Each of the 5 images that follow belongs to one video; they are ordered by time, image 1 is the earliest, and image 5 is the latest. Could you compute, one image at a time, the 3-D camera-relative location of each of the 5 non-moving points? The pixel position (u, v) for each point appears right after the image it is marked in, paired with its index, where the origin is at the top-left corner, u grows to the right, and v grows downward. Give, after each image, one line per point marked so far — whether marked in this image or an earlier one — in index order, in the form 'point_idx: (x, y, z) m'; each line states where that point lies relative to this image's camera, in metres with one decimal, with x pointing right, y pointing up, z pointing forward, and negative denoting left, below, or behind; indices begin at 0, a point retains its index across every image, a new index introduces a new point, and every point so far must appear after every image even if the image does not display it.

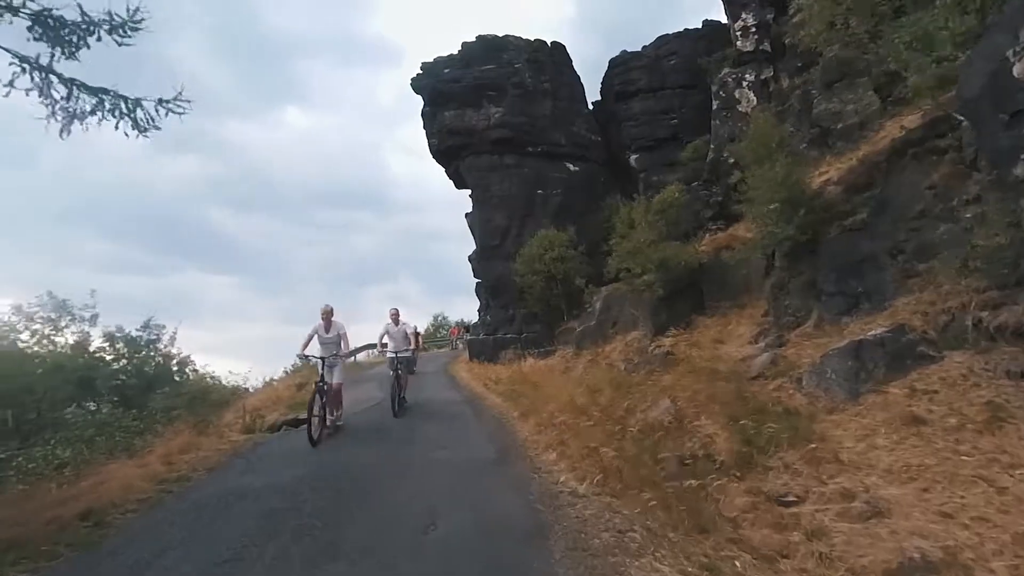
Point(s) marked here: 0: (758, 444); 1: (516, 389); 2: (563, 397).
0: (+2.5, -1.6, +7.8) m
1: (+0.1, -2.3, +17.6) m
2: (+0.9, -1.8, +13.0) m
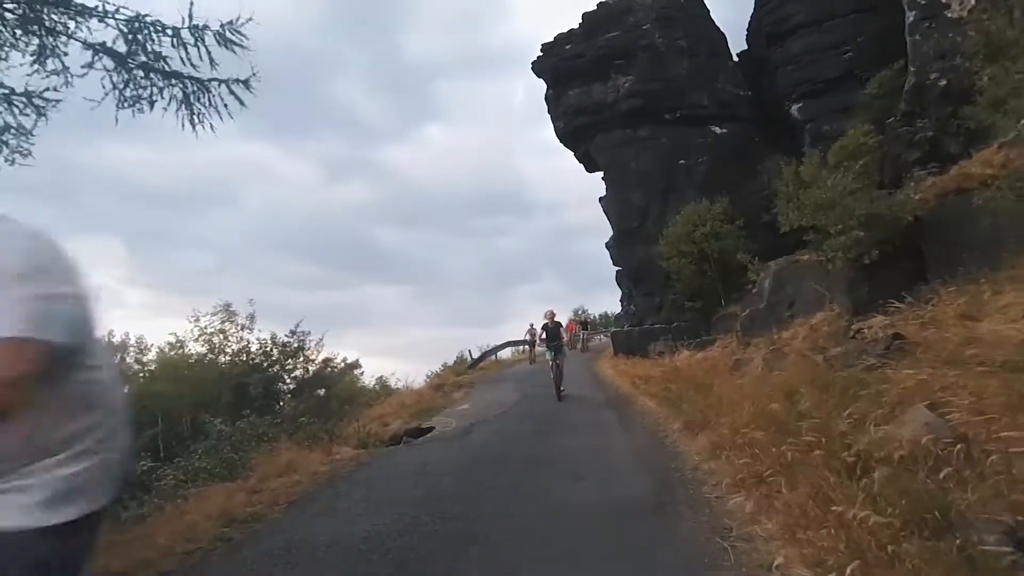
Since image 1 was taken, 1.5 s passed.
0: (+3.5, -1.1, +4.0) m
1: (+3.0, -1.9, +14.1) m
2: (+2.8, -1.4, +9.4) m
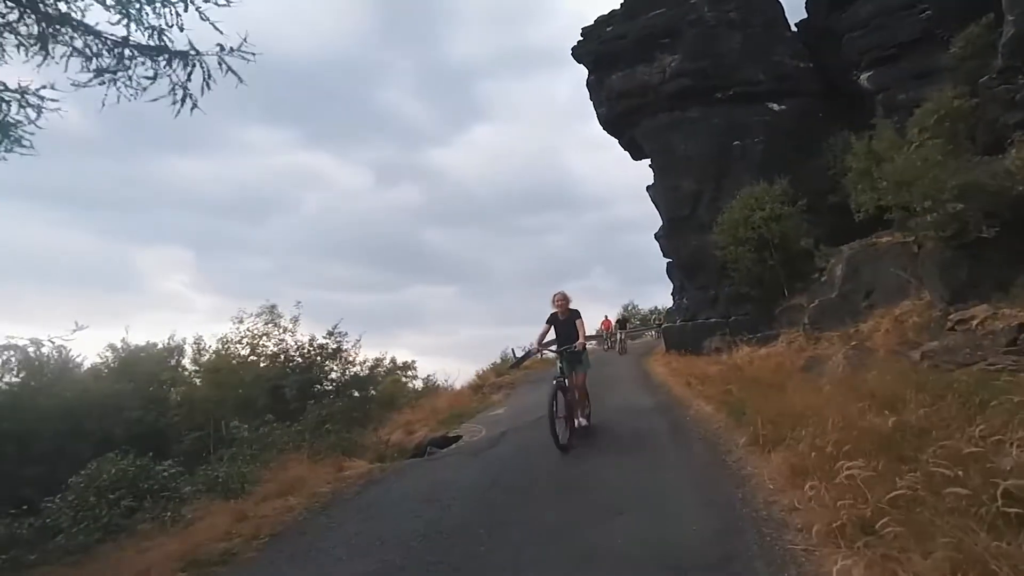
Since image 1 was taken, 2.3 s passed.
0: (+3.4, -1.0, +2.2) m
1: (+3.6, -1.7, +12.3) m
2: (+3.1, -1.2, +7.6) m
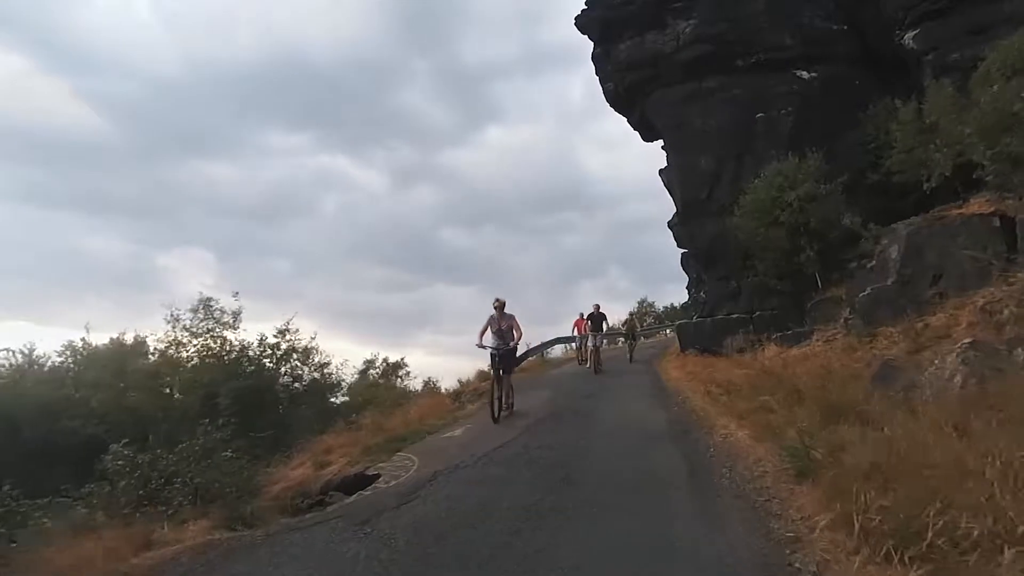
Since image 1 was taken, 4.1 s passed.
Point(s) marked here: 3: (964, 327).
0: (+2.7, -0.7, -1.3) m
1: (+3.0, -1.4, +8.9) m
2: (+2.5, -0.9, +4.2) m
3: (+6.3, -0.3, +11.0) m
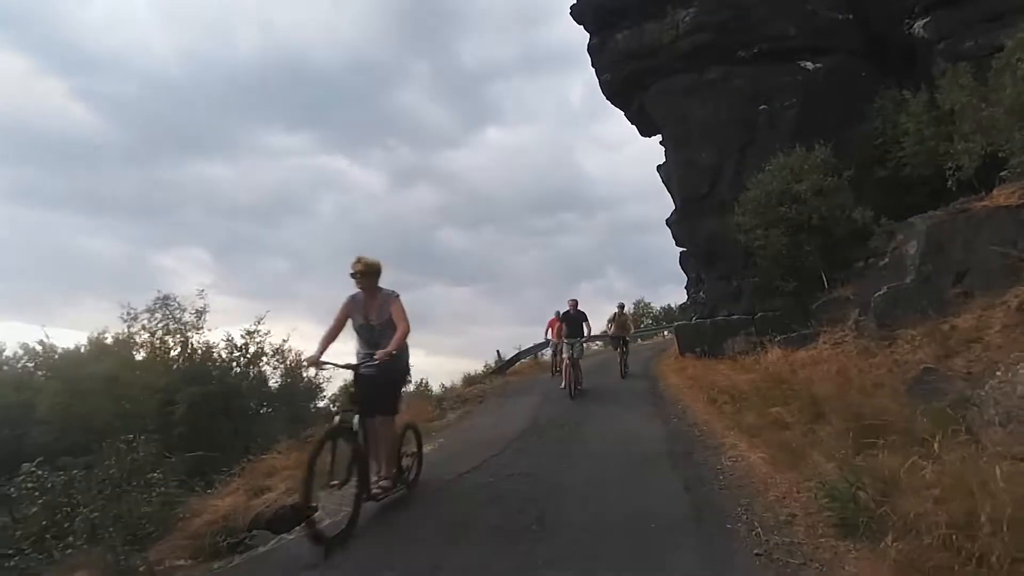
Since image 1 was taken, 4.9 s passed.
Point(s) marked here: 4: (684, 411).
0: (+2.4, -0.6, -2.5) m
1: (+2.8, -1.4, +7.6) m
2: (+2.2, -0.9, +2.9) m
3: (+6.1, -0.3, +9.7) m
4: (+2.8, -2.0, +12.3) m
